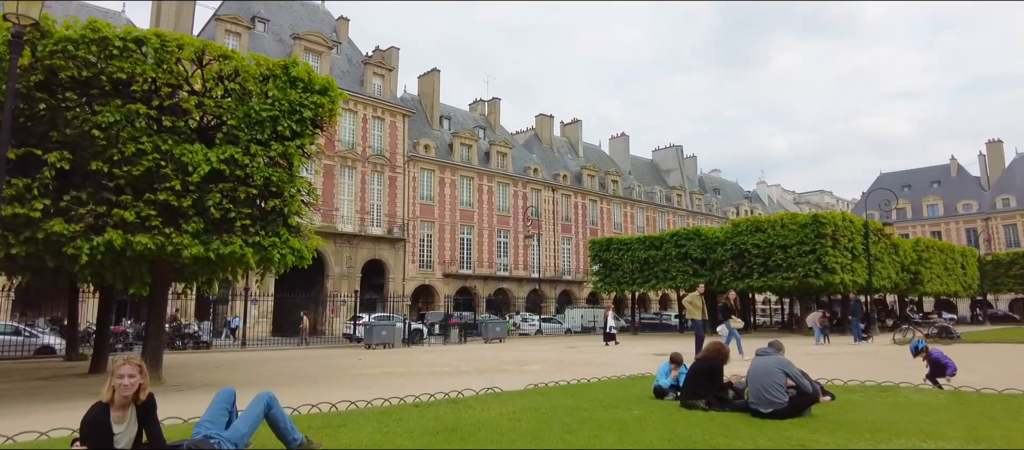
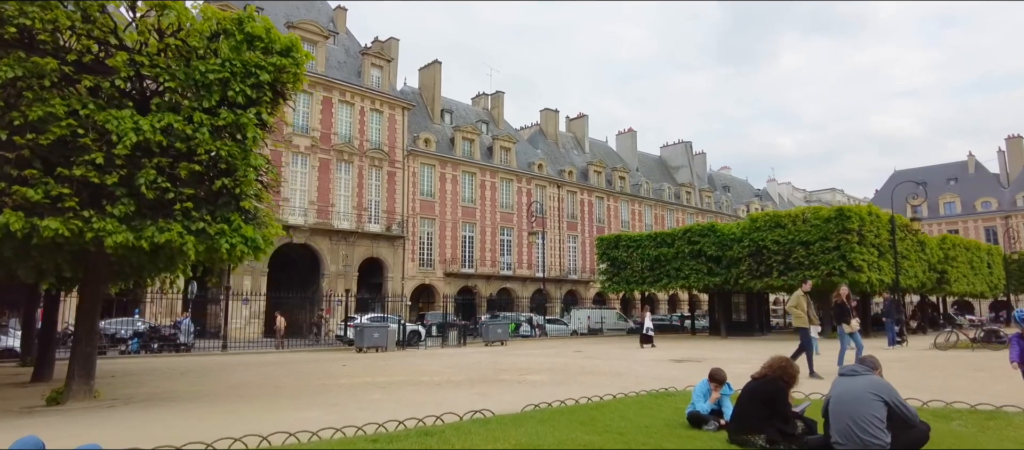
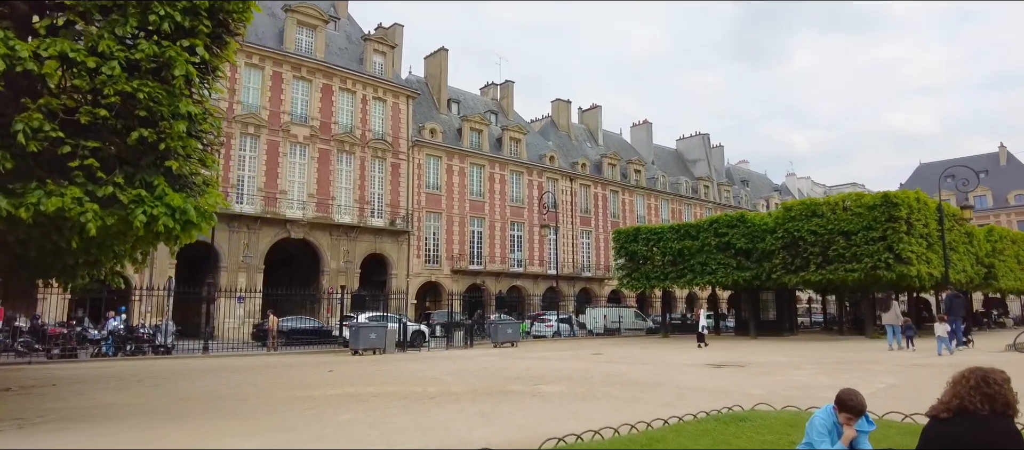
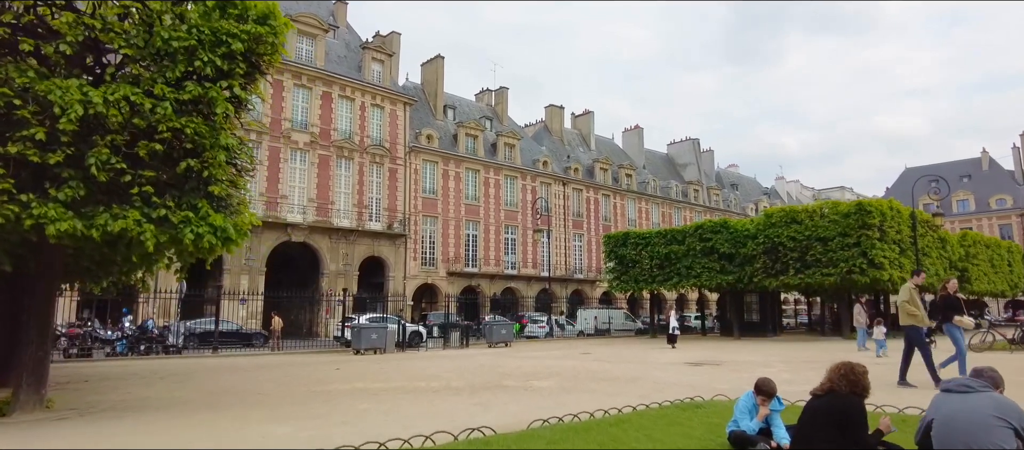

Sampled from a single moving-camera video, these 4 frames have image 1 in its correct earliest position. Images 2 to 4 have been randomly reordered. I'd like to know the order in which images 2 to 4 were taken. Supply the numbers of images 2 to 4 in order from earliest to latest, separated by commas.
2, 4, 3
